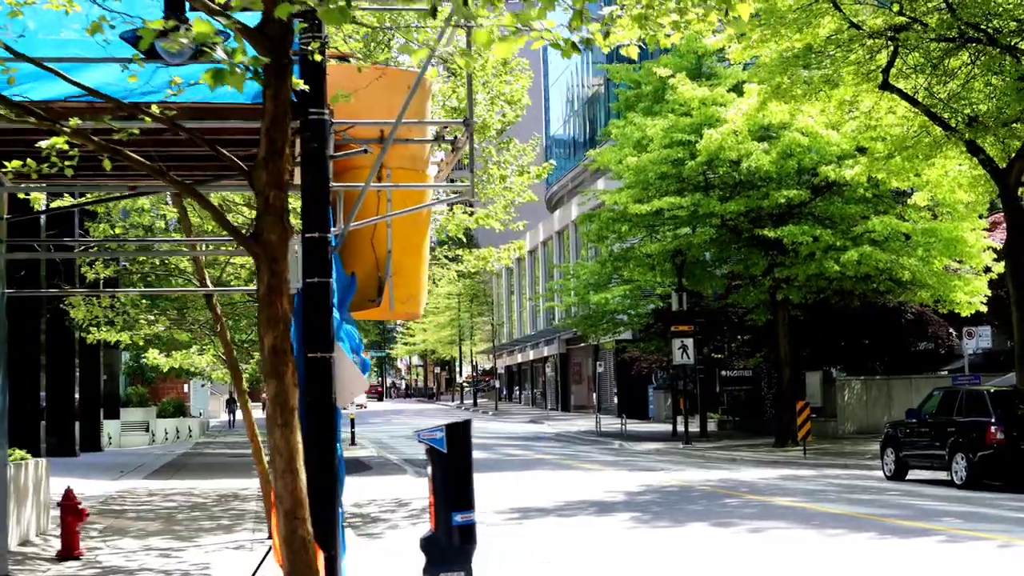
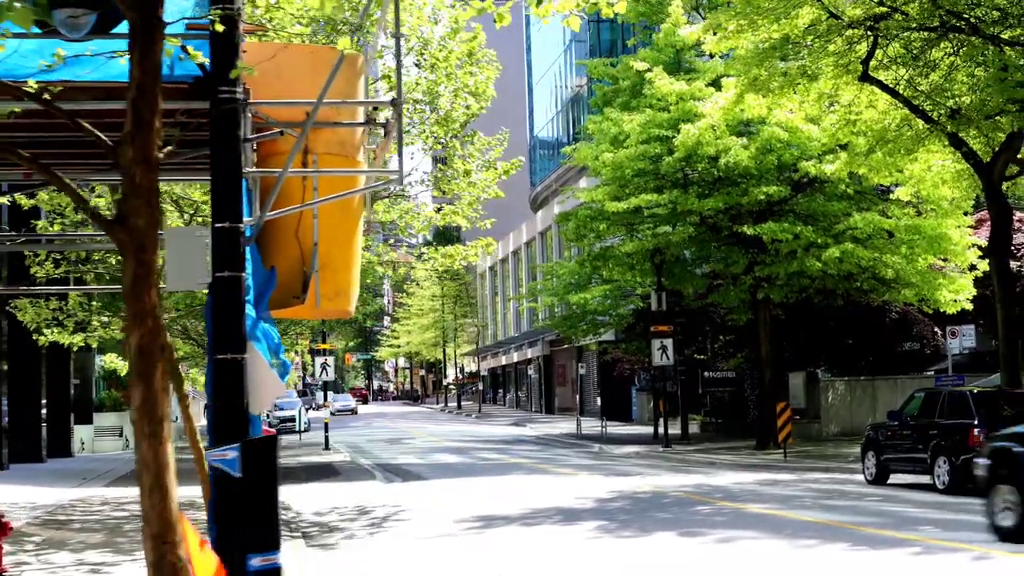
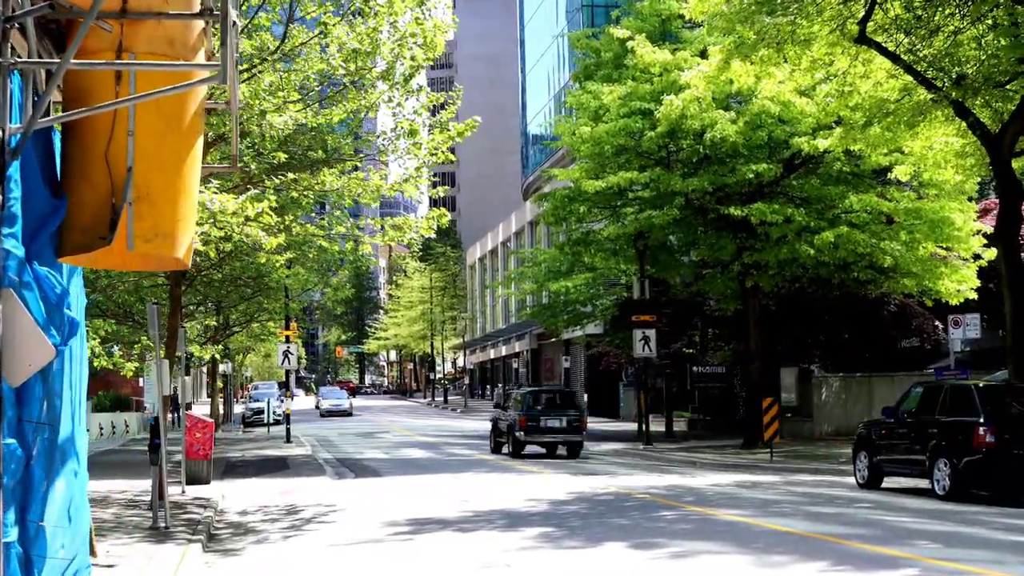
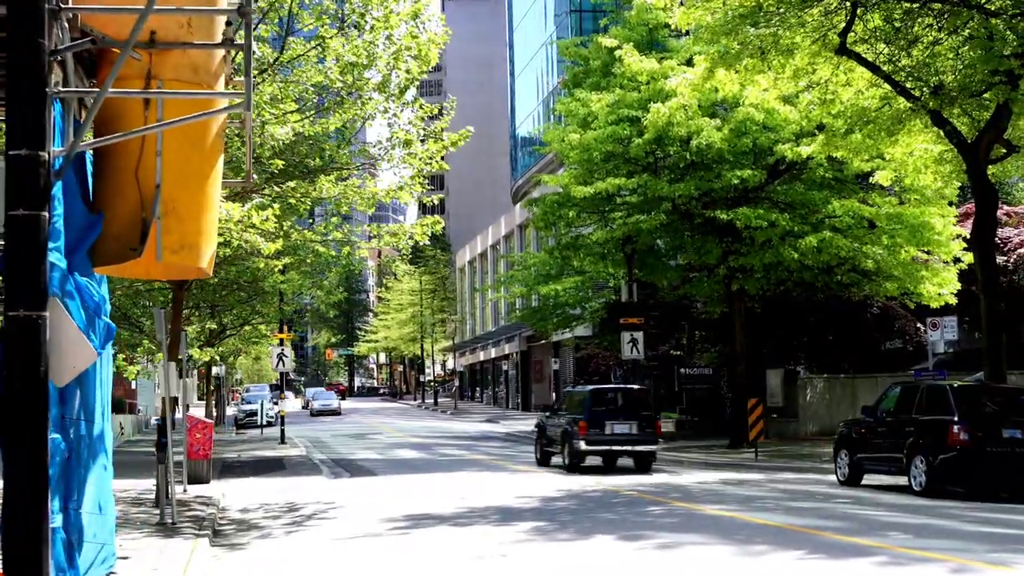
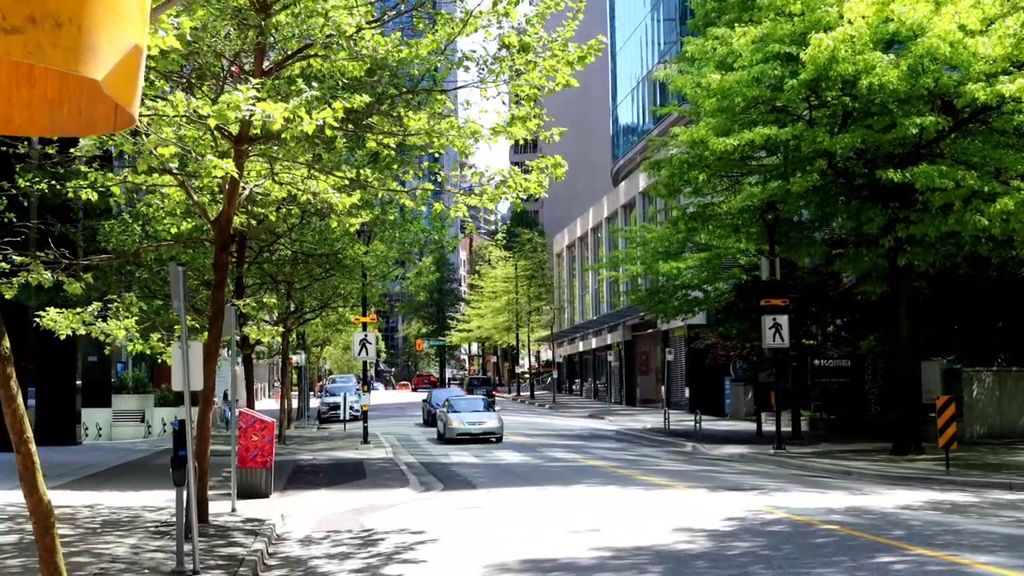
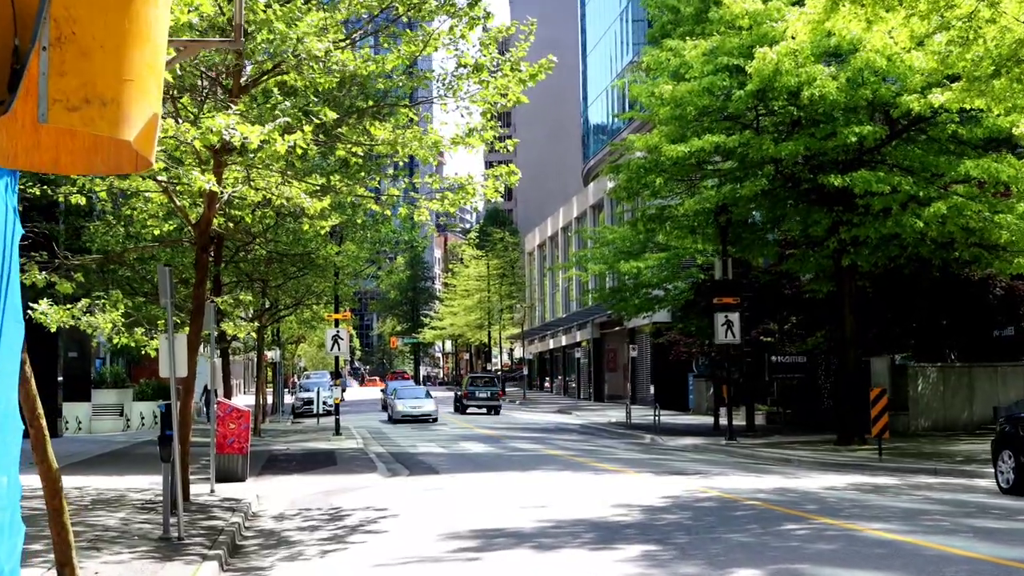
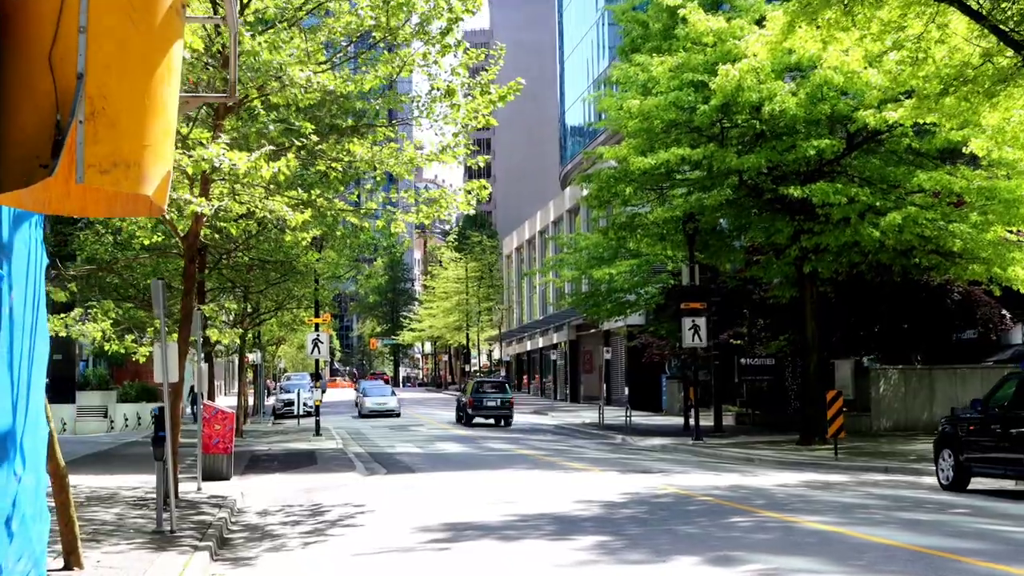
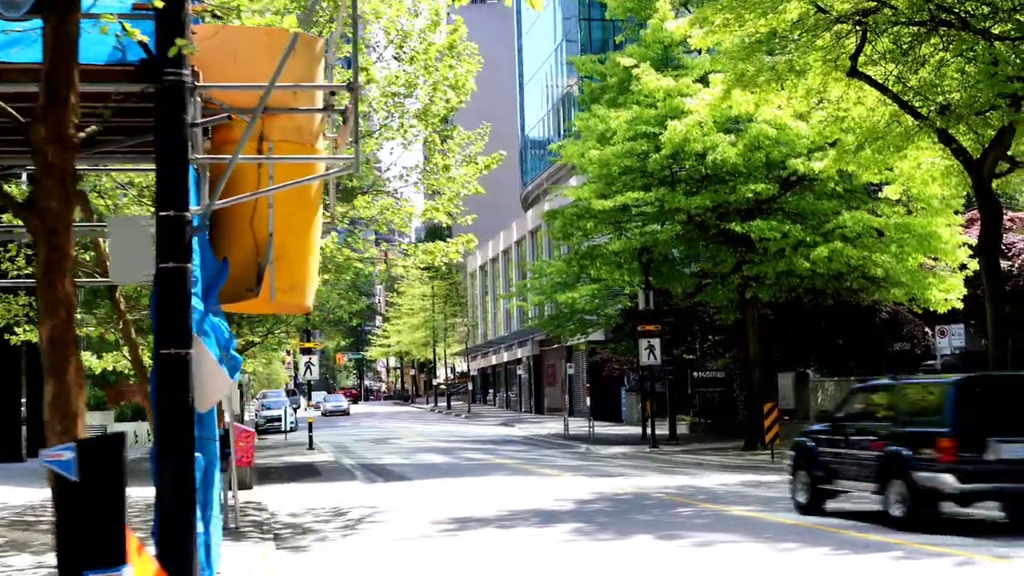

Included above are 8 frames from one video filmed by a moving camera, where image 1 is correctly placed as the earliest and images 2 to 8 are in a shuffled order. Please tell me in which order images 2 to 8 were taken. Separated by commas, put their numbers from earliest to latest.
2, 8, 4, 3, 7, 6, 5
